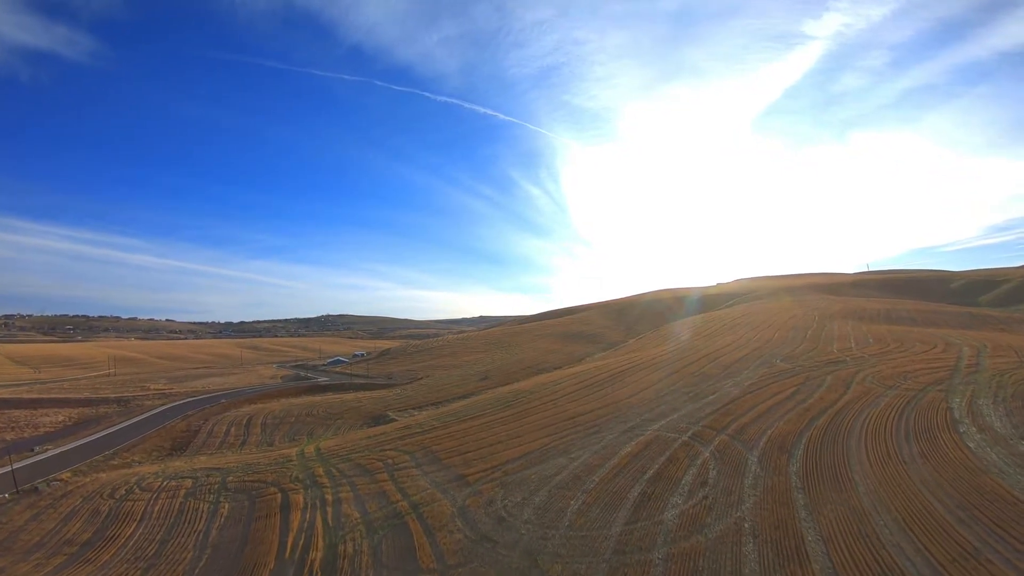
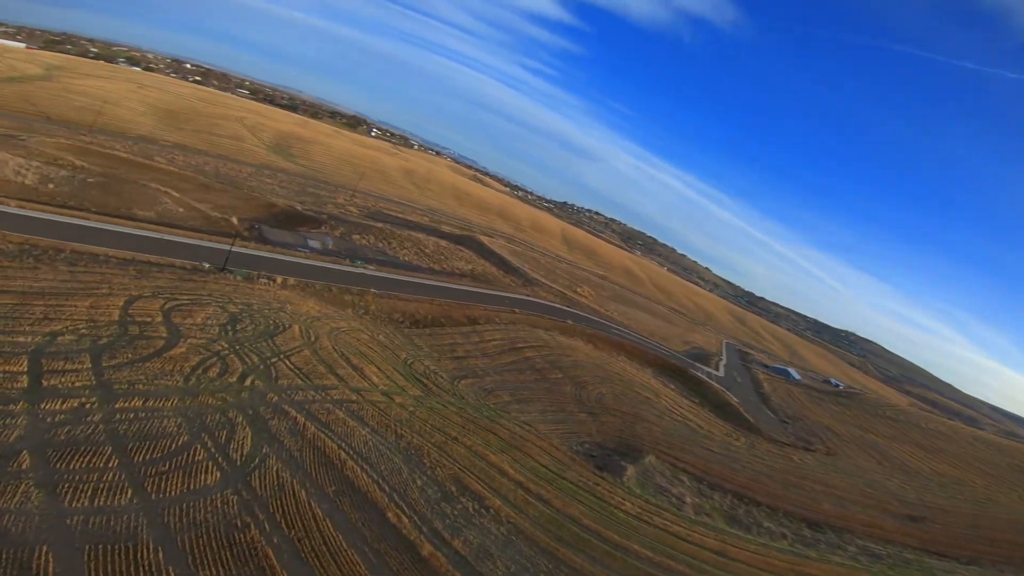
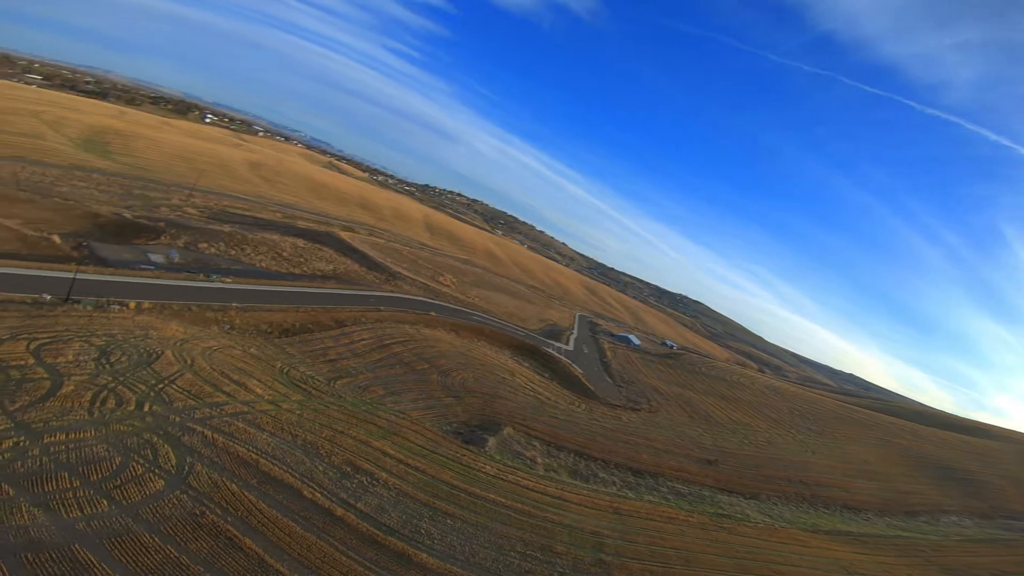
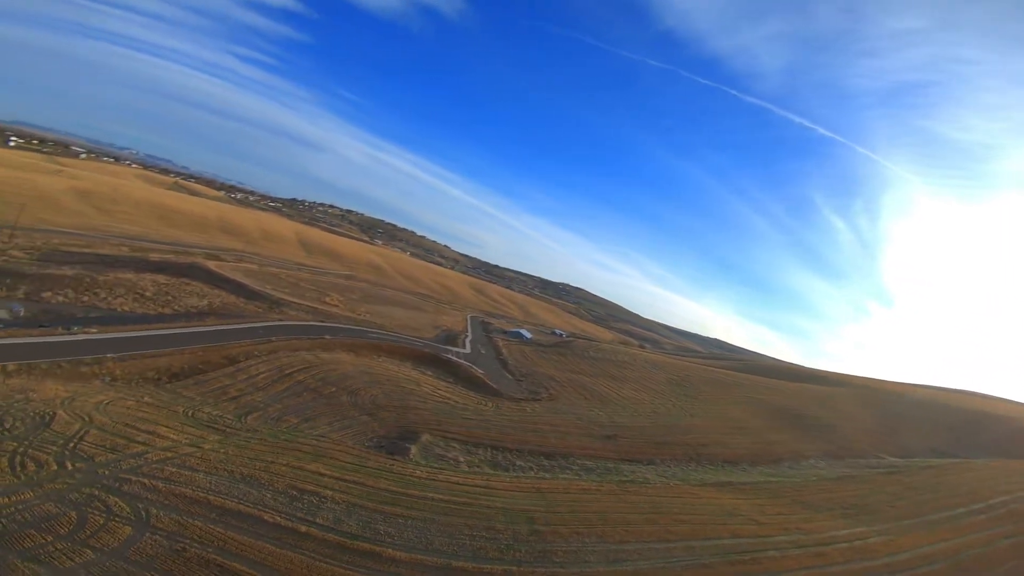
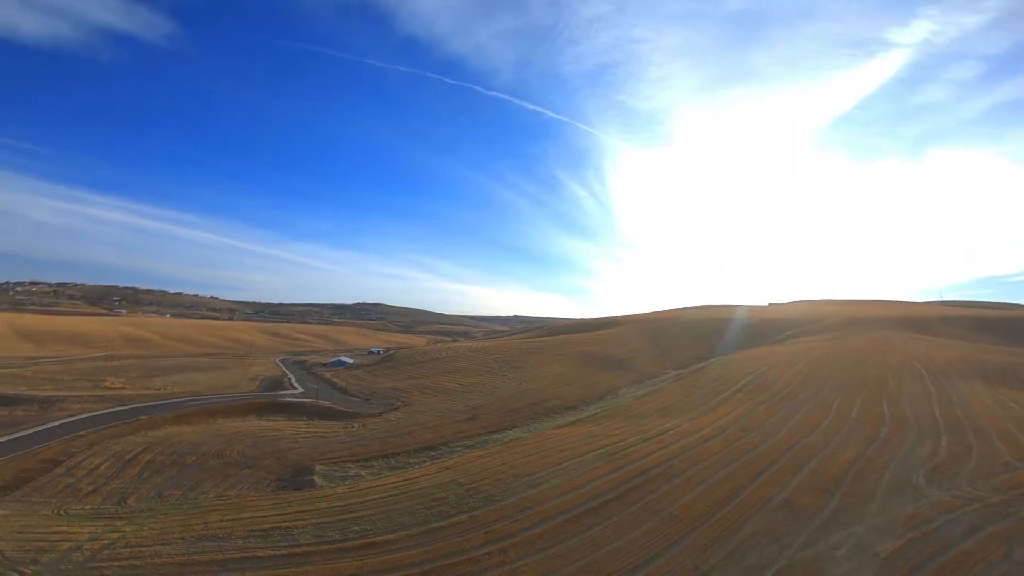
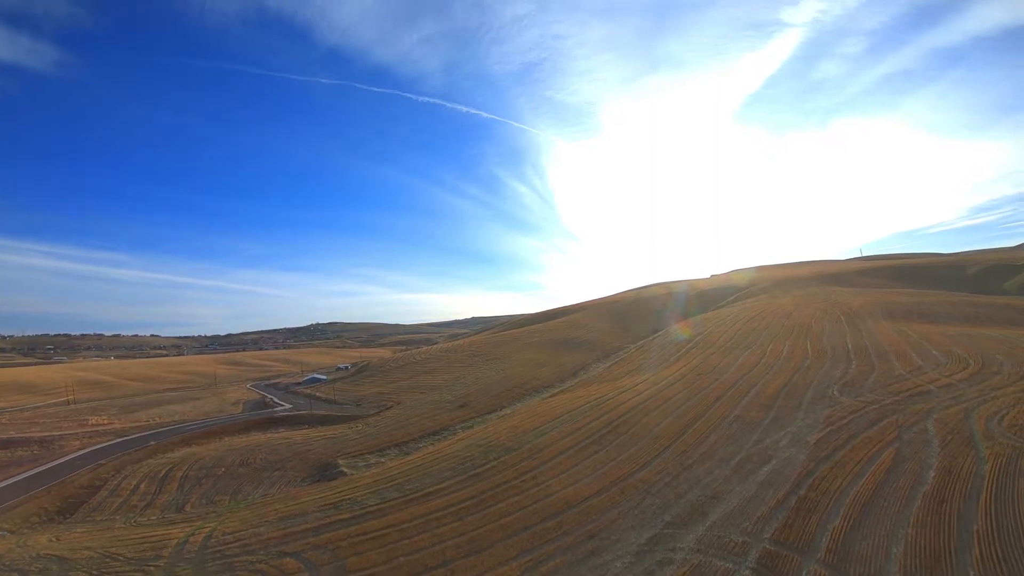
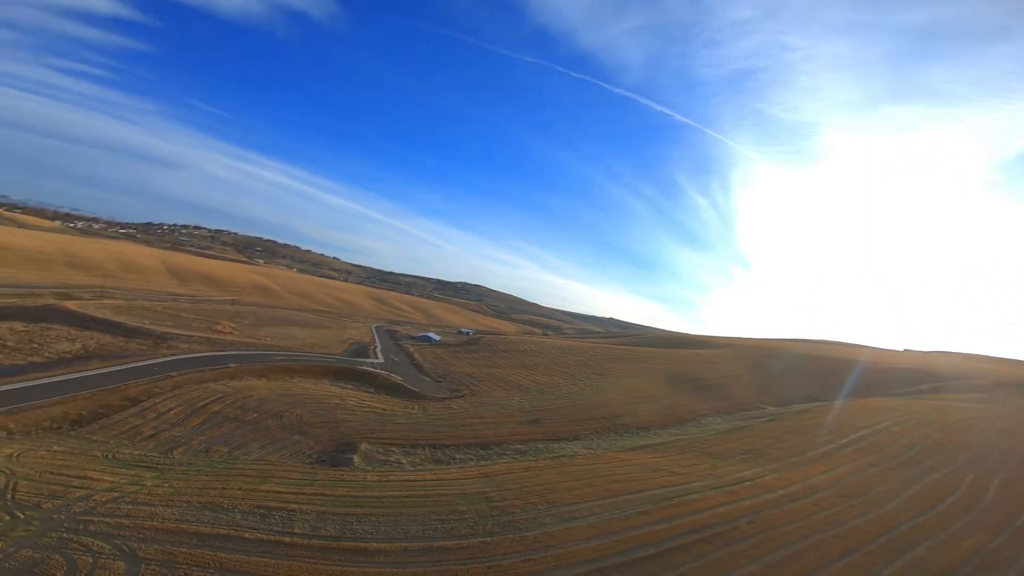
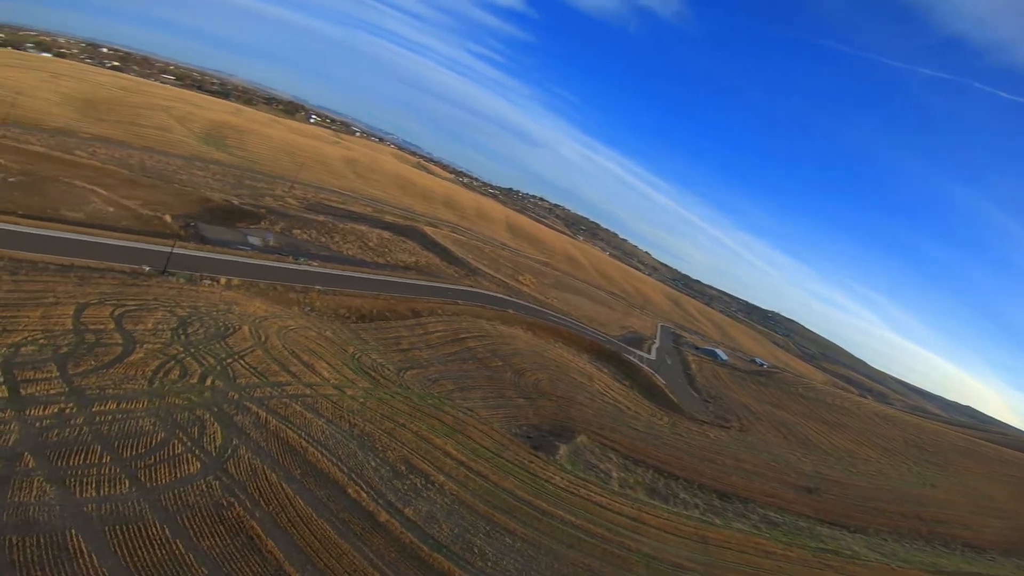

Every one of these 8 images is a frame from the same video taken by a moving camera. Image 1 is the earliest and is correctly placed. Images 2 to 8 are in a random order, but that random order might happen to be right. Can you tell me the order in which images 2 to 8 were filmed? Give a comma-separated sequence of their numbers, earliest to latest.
6, 5, 7, 4, 3, 8, 2
